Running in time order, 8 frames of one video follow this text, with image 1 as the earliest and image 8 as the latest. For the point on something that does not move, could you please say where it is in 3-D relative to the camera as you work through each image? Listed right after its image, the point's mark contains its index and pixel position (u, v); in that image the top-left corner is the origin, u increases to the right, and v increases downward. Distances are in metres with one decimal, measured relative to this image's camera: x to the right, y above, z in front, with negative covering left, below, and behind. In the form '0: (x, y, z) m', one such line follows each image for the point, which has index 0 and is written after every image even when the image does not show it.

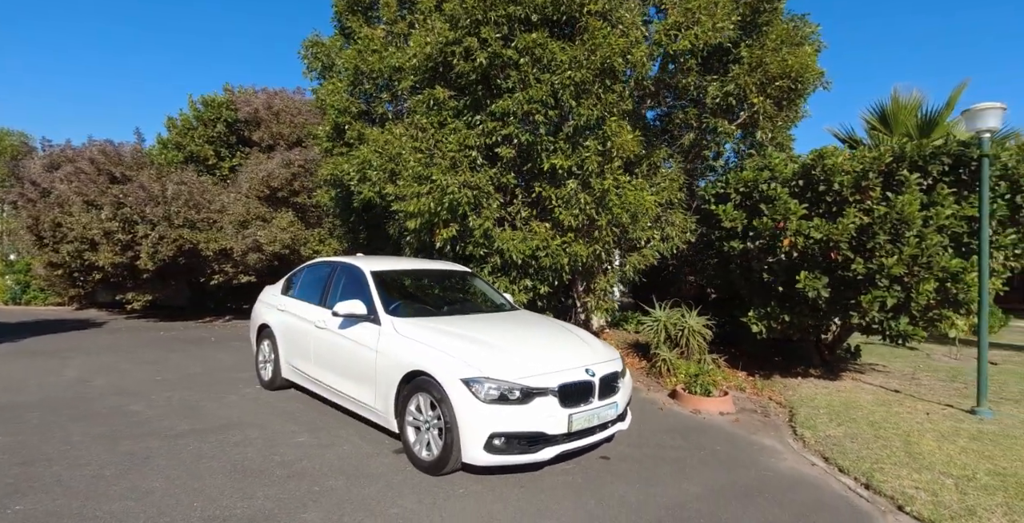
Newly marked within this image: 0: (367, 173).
0: (-2.0, +1.3, +7.5) m
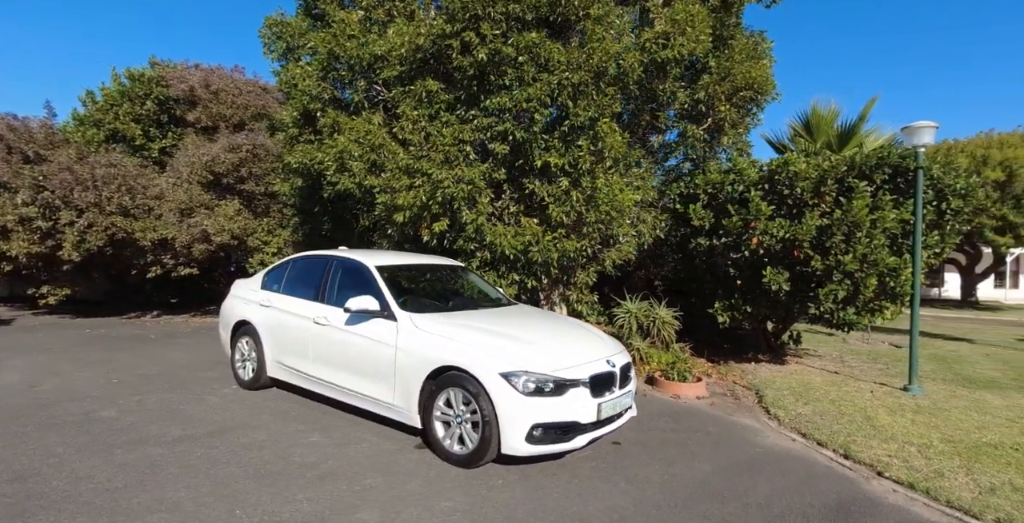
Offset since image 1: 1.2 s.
0: (-2.2, +1.3, +7.3) m
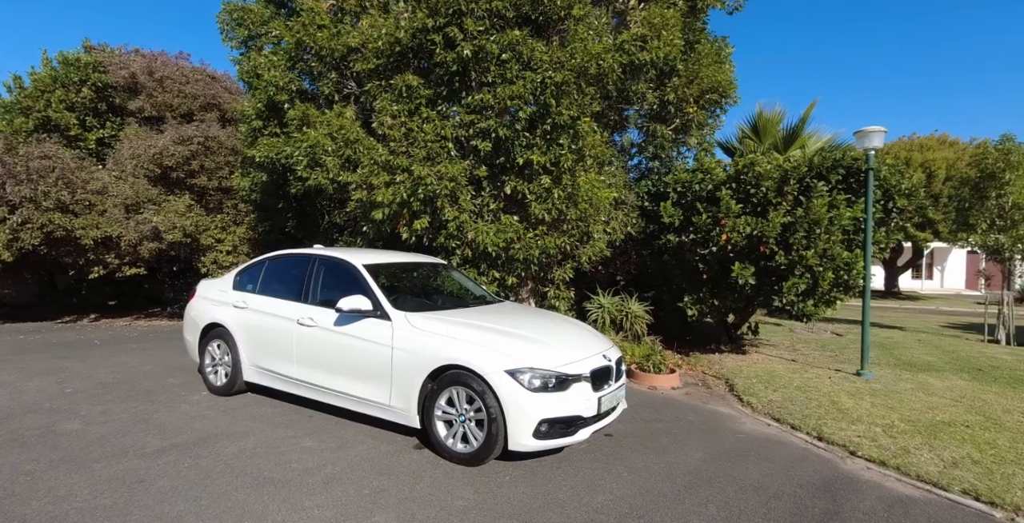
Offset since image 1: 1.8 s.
0: (-2.5, +1.4, +7.0) m
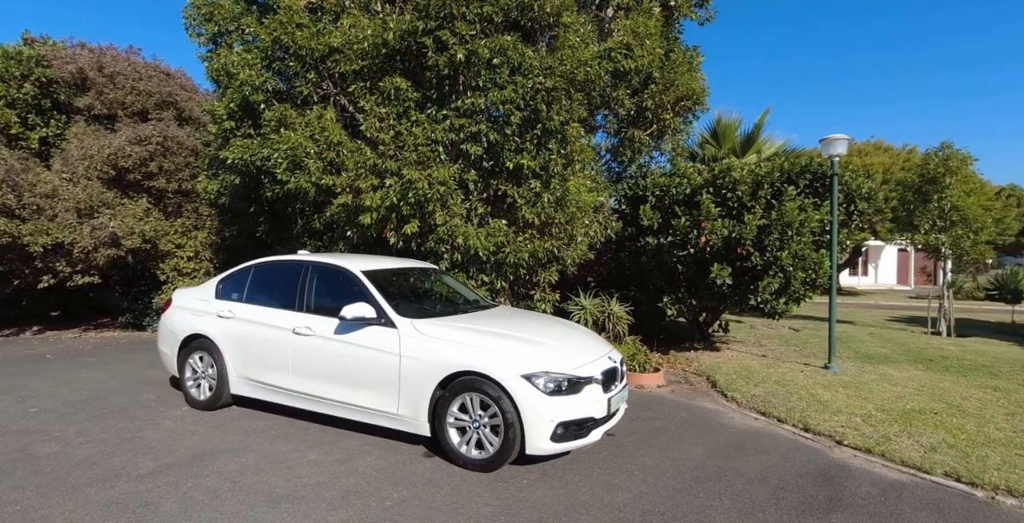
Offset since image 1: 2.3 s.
0: (-2.7, +1.3, +6.8) m
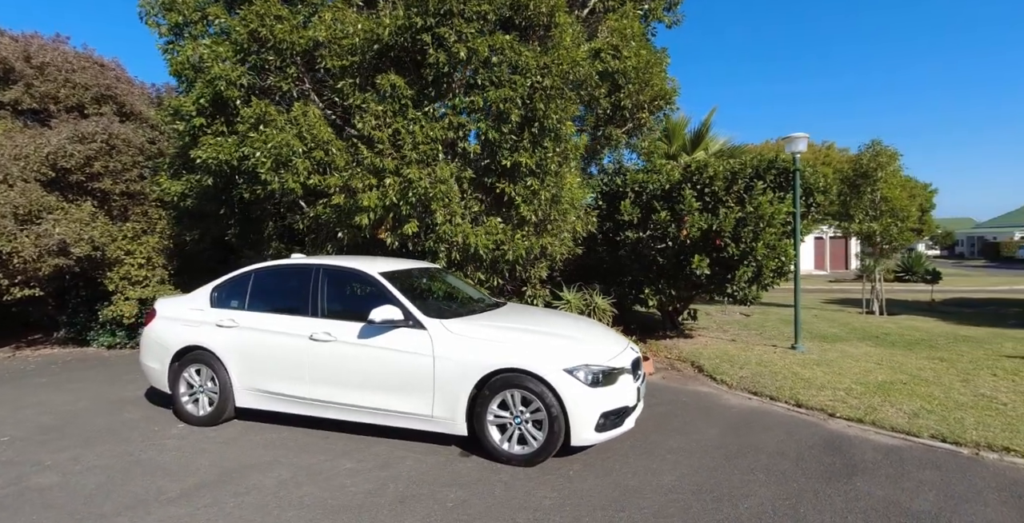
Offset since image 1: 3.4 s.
0: (-2.7, +1.2, +6.5) m
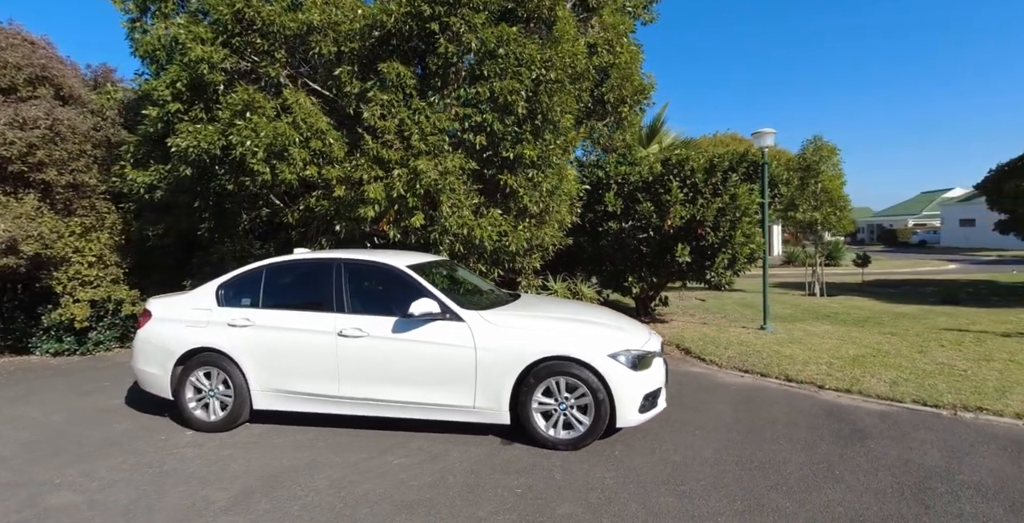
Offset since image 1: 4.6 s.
0: (-2.7, +1.3, +6.2) m
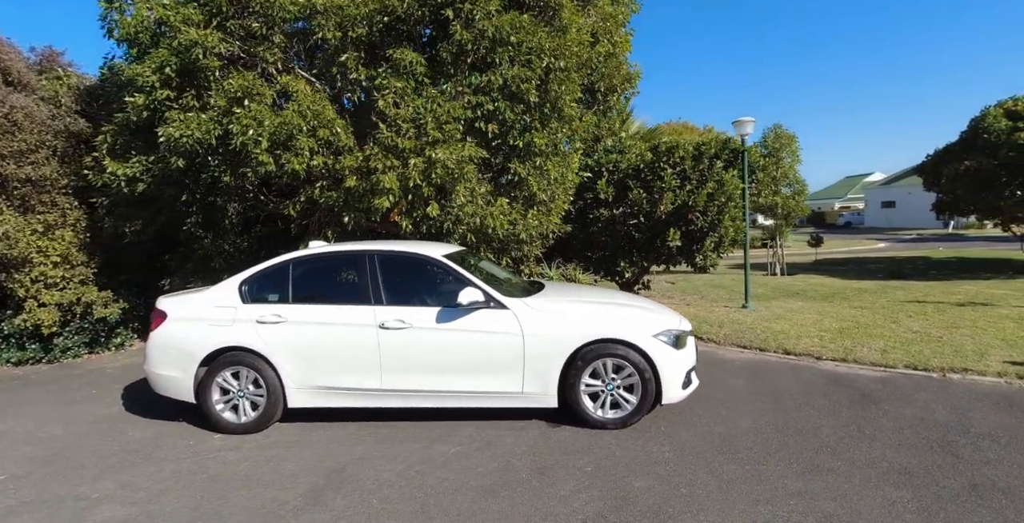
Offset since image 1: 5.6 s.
0: (-2.5, +1.4, +6.0) m
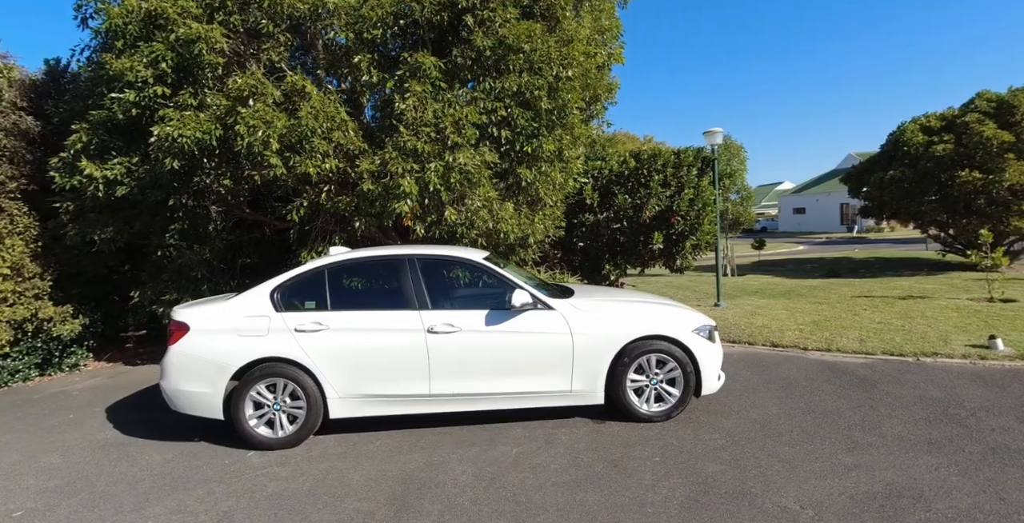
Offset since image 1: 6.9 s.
0: (-2.3, +1.3, +5.7) m
